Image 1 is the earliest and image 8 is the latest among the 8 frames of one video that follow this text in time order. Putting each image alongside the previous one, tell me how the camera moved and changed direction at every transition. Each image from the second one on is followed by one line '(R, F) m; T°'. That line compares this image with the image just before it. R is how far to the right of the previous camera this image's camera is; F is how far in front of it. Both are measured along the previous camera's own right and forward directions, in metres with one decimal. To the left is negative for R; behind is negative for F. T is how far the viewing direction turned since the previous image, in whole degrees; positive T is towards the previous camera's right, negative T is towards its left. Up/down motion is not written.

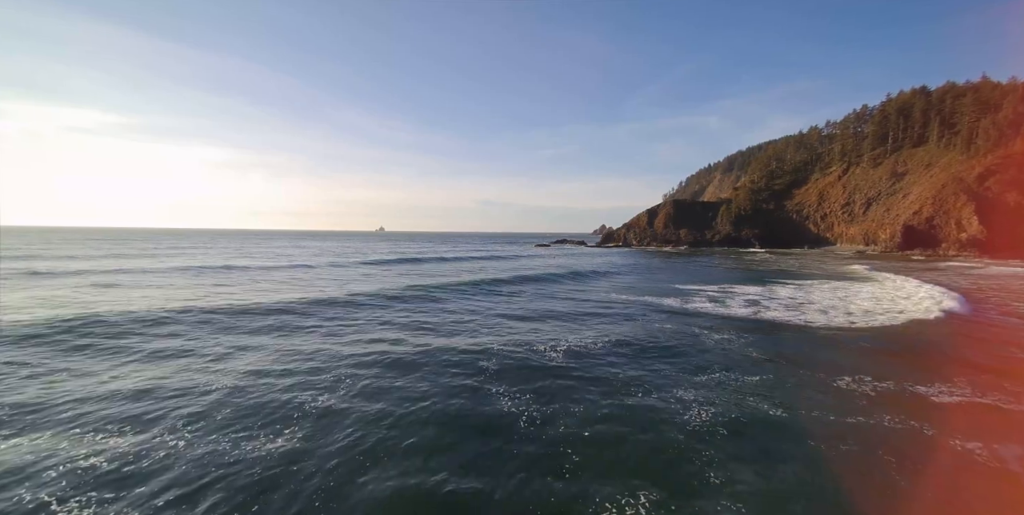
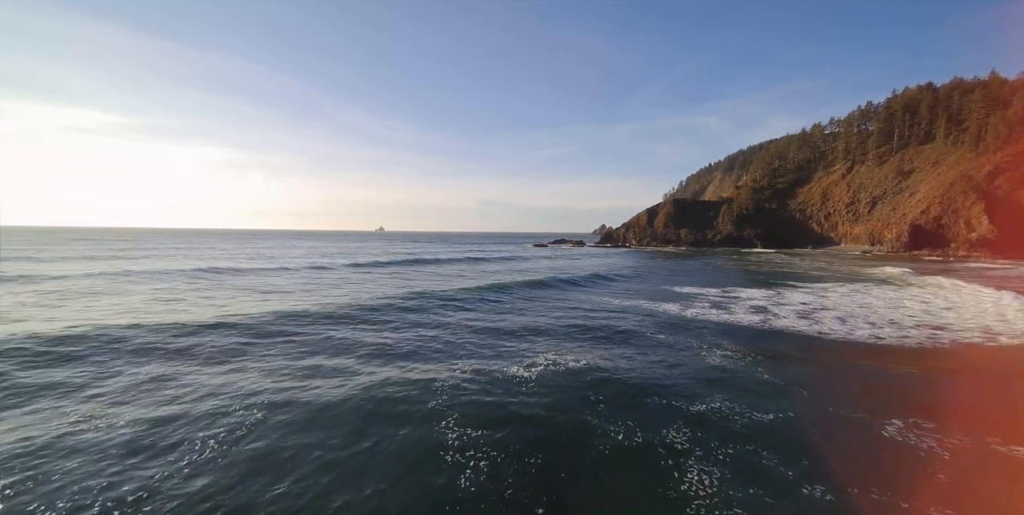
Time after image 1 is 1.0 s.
(+1.0, +2.5) m; 0°
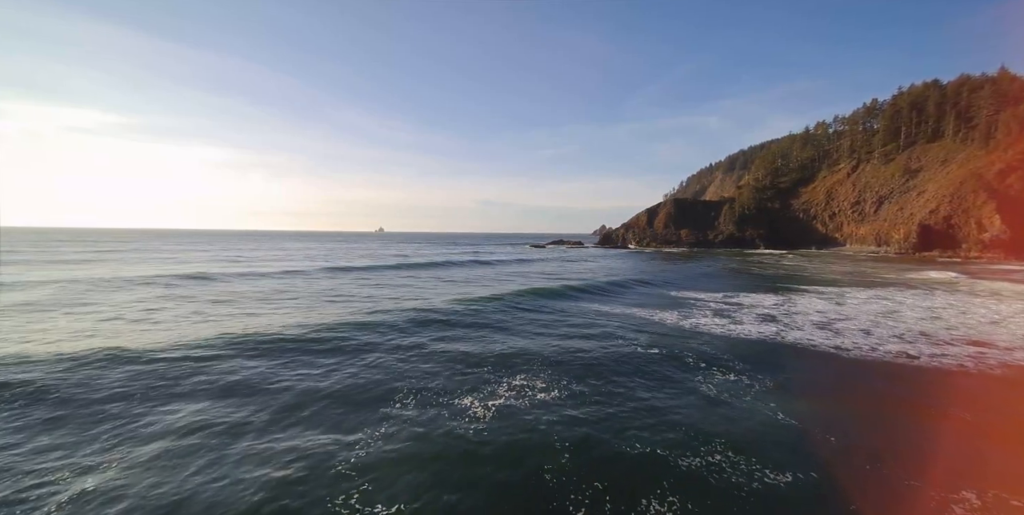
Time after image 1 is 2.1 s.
(+0.8, +2.5) m; 0°
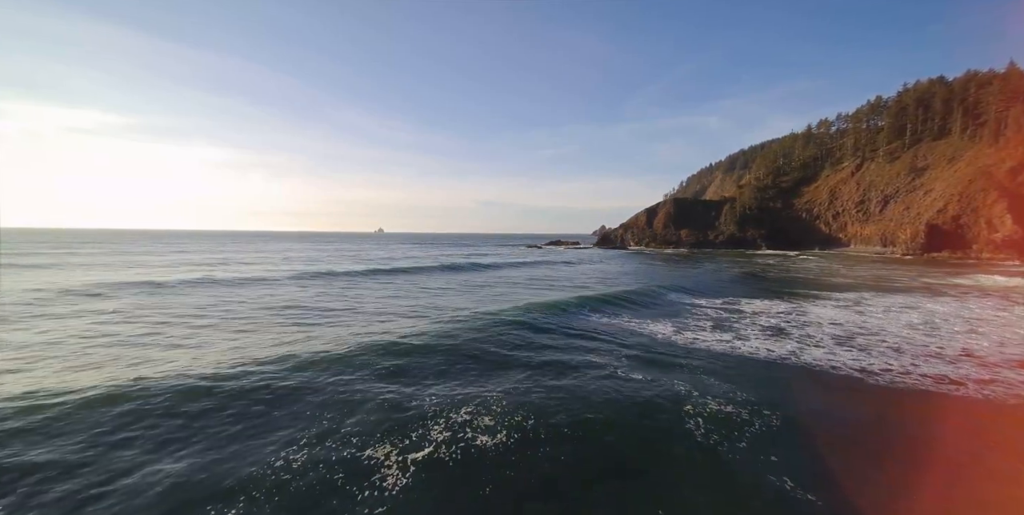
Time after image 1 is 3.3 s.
(+1.0, +2.5) m; 0°
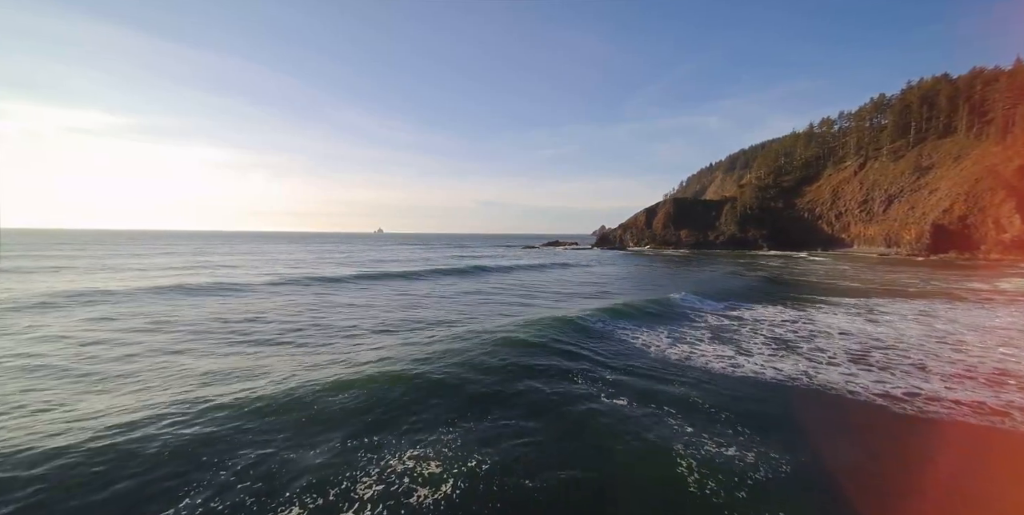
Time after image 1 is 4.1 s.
(+0.7, +1.8) m; 0°
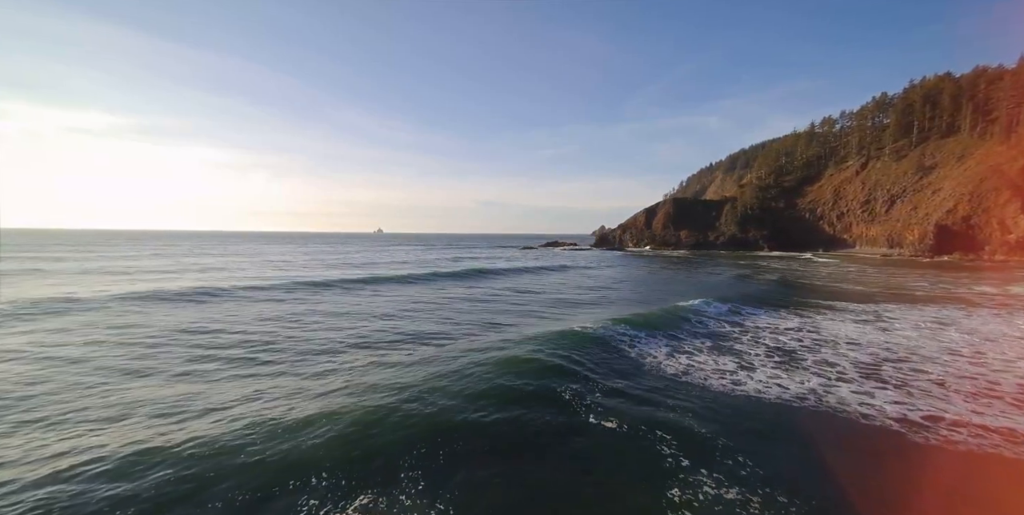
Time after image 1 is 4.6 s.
(+0.5, +1.1) m; 0°
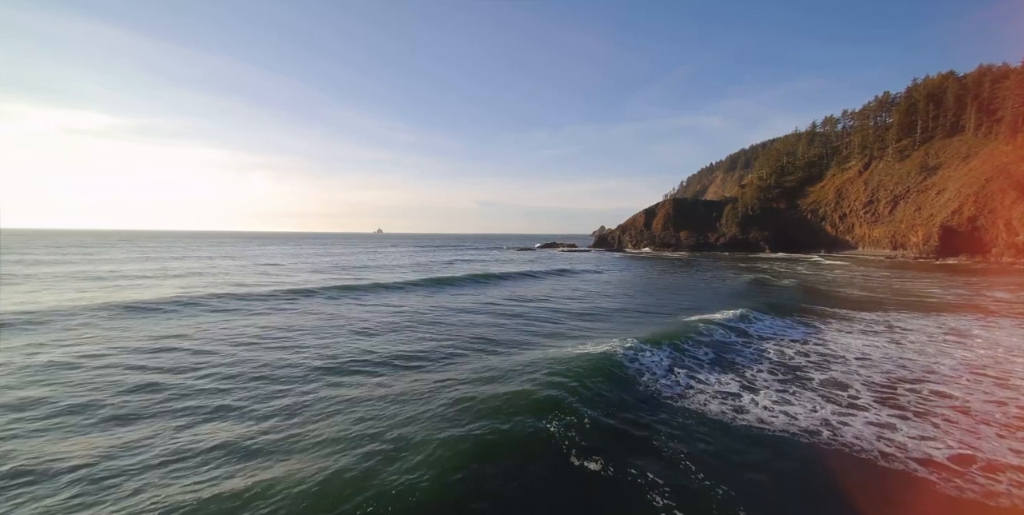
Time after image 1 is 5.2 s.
(+0.6, +1.3) m; 0°
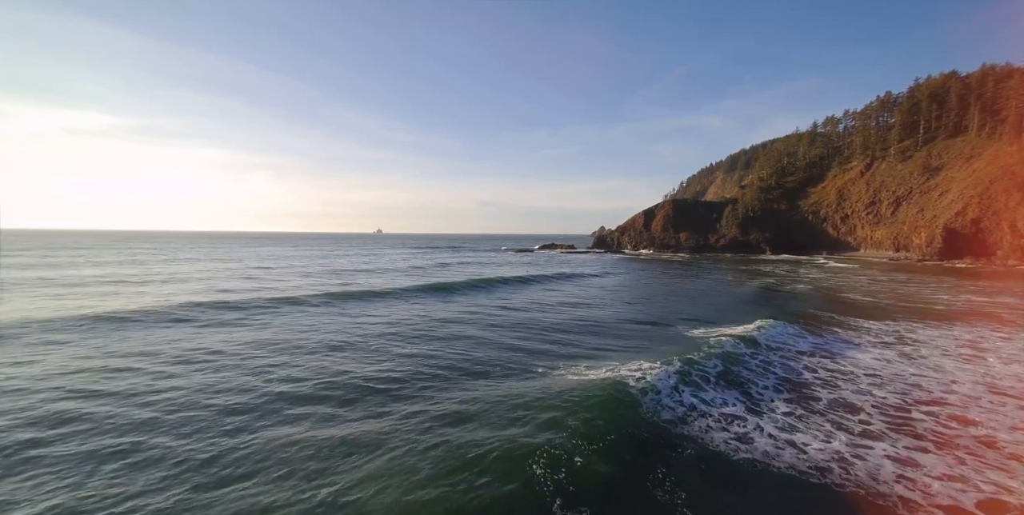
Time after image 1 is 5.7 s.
(+0.4, +1.0) m; 0°
